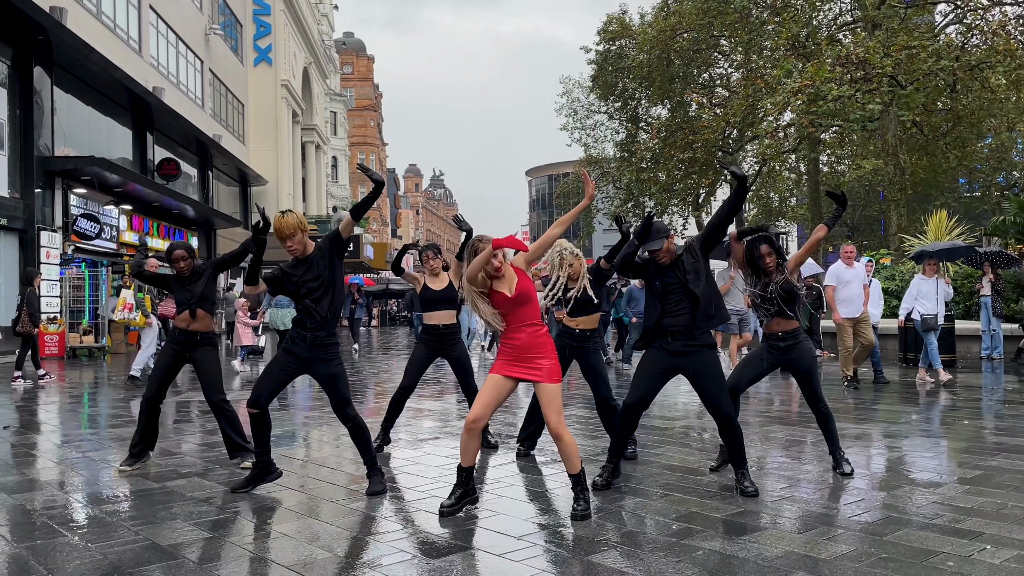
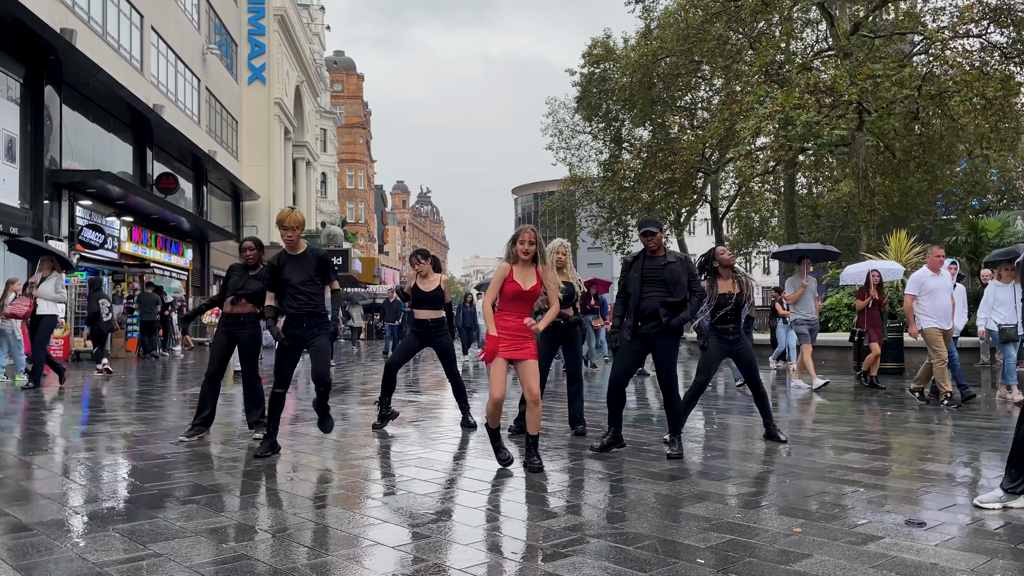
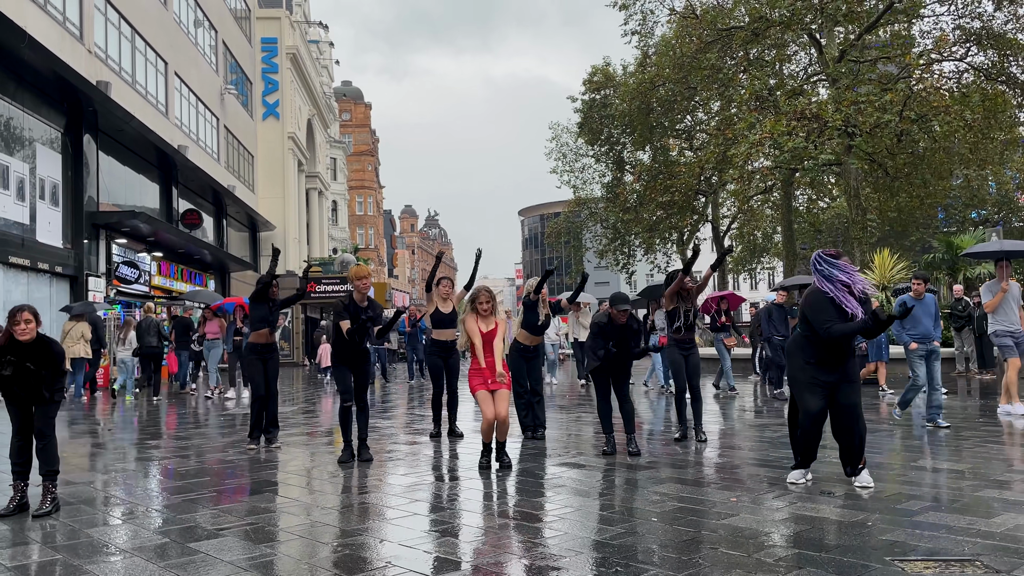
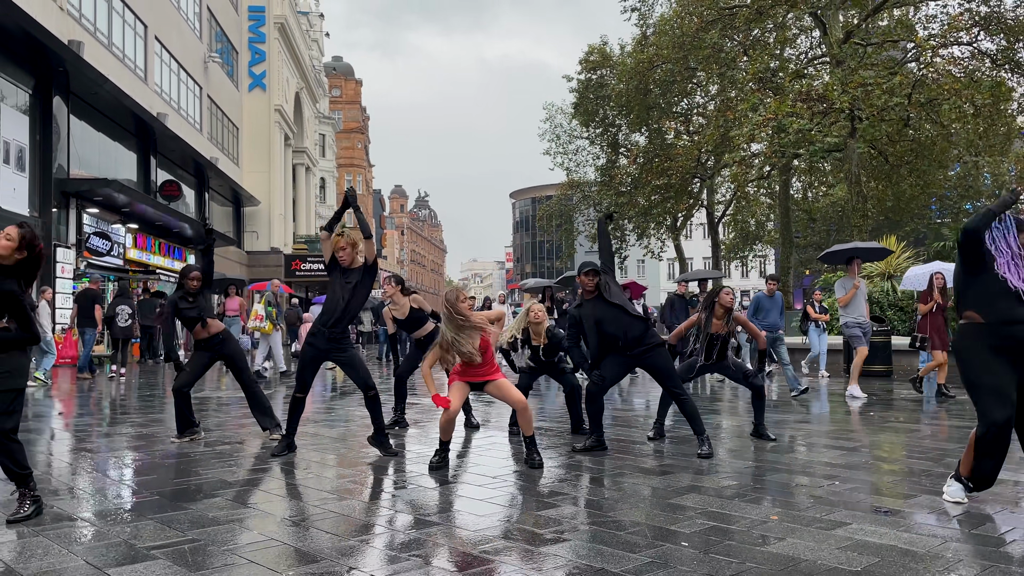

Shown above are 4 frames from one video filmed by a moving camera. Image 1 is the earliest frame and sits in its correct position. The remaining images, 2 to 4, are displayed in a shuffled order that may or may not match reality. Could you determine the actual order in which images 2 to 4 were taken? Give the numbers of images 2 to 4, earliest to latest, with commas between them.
2, 4, 3
